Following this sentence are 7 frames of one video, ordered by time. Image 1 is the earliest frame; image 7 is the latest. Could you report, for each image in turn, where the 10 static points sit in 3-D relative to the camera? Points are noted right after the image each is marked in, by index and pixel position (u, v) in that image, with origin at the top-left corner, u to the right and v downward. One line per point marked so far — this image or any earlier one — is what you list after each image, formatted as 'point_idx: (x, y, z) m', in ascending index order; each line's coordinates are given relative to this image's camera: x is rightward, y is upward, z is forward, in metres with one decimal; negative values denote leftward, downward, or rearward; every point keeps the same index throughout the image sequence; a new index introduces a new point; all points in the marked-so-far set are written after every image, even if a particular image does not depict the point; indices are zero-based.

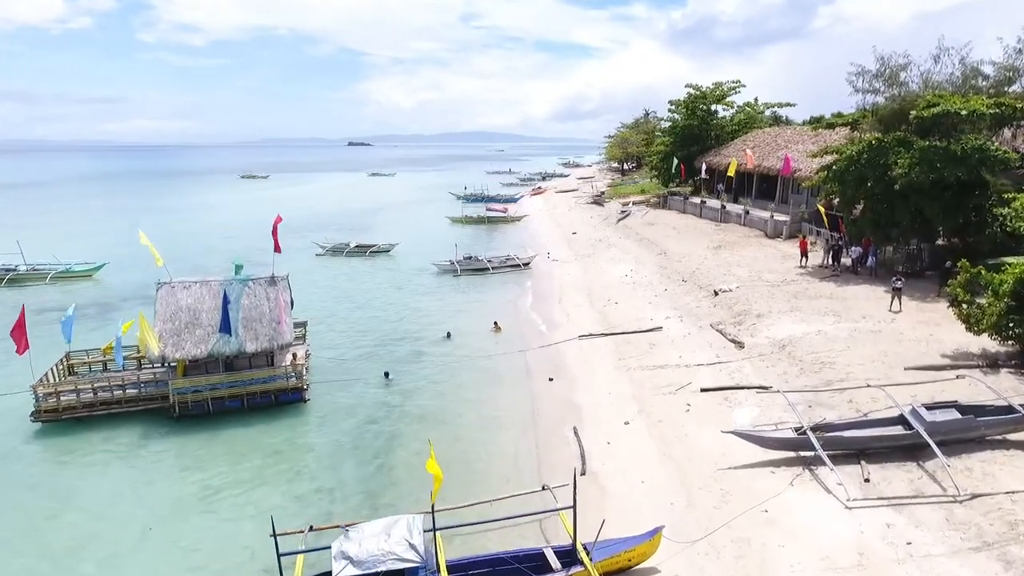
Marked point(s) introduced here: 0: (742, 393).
0: (+4.9, -2.3, +15.0) m
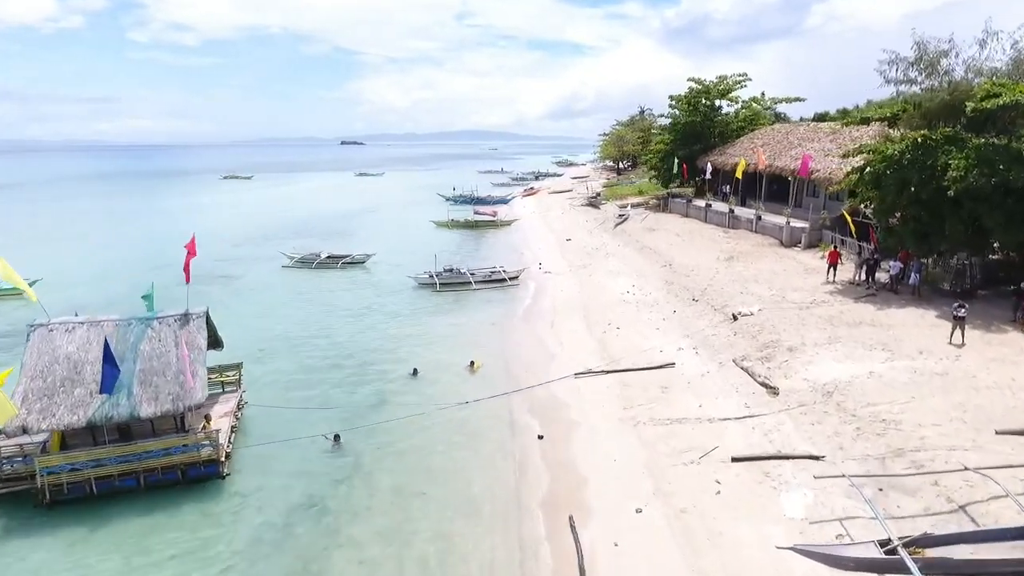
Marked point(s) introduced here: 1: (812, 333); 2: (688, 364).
0: (+4.5, -3.0, +11.5) m
1: (+7.7, -1.1, +17.8) m
2: (+4.4, -1.9, +17.3) m
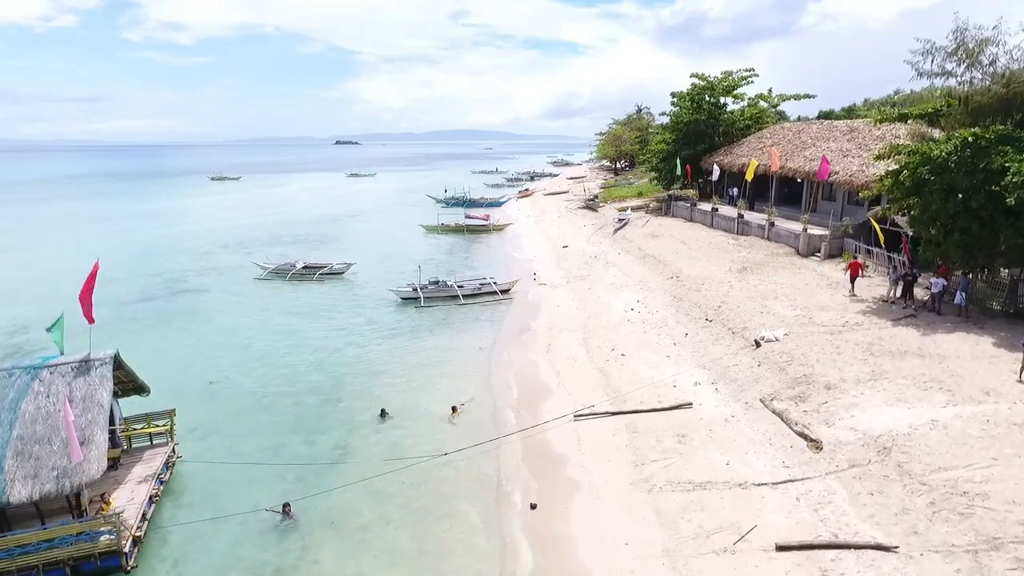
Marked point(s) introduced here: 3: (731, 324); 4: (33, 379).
0: (+4.3, -3.5, +8.9) m
1: (+7.4, -1.7, +15.3) m
2: (+4.1, -2.4, +14.7) m
3: (+6.1, -1.0, +19.5) m
4: (-6.7, -1.2, +9.7) m
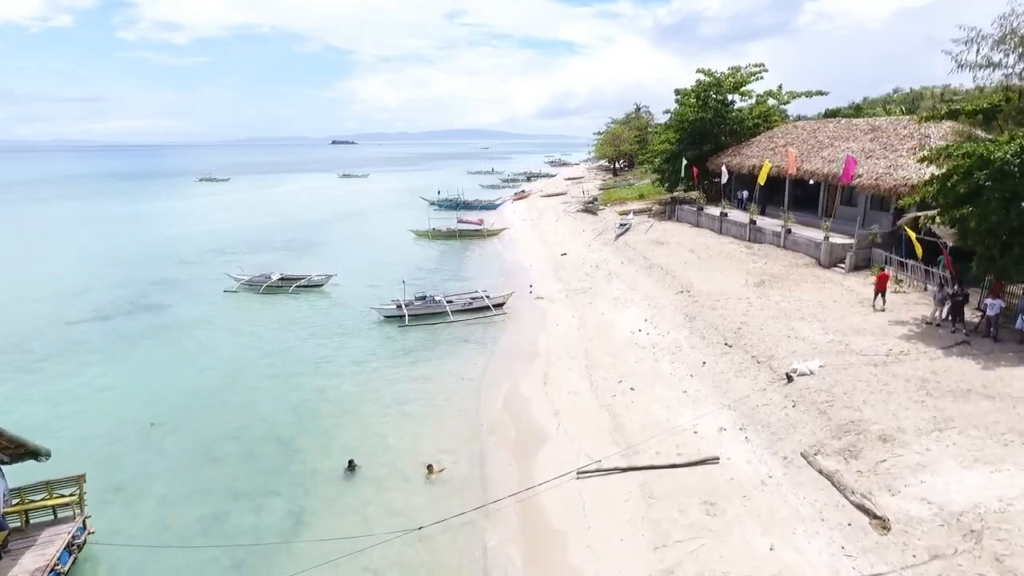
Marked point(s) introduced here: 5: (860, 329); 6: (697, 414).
0: (+4.2, -4.1, +6.4) m
1: (+7.3, -2.2, +12.8) m
2: (+4.0, -3.0, +12.2) m
3: (+5.9, -1.6, +17.0) m
4: (-6.9, -1.8, +7.2) m
5: (+8.8, -1.1, +17.7) m
6: (+3.8, -2.6, +14.2) m
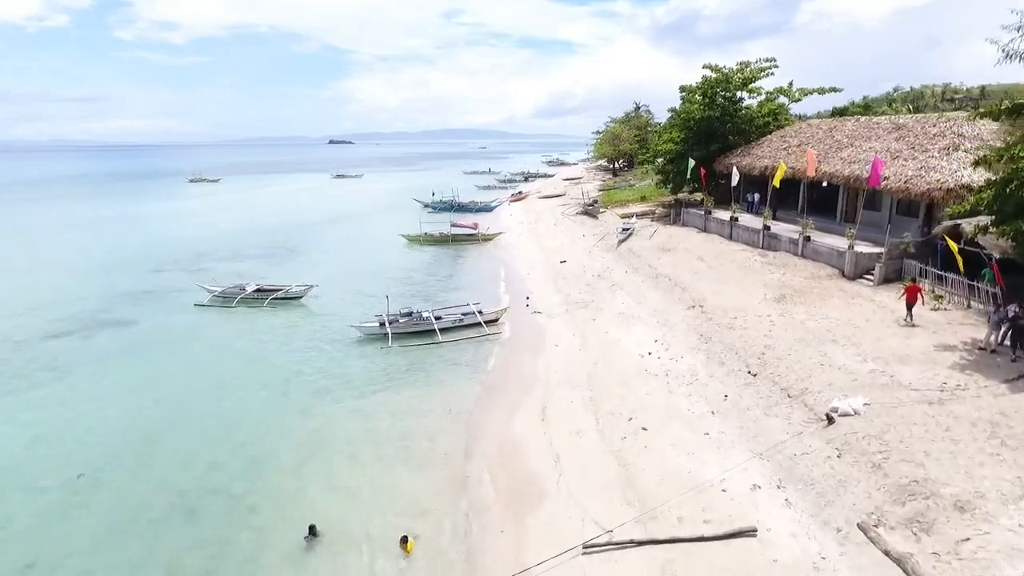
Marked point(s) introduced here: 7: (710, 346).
0: (+4.1, -4.5, +4.2) m
1: (+7.1, -2.7, +10.6) m
2: (+3.8, -3.5, +10.0) m
3: (+5.8, -2.0, +14.8) m
4: (-7.0, -2.3, +4.9) m
5: (+8.7, -1.5, +15.5) m
6: (+3.6, -3.1, +12.0) m
7: (+5.1, -1.5, +18.1) m
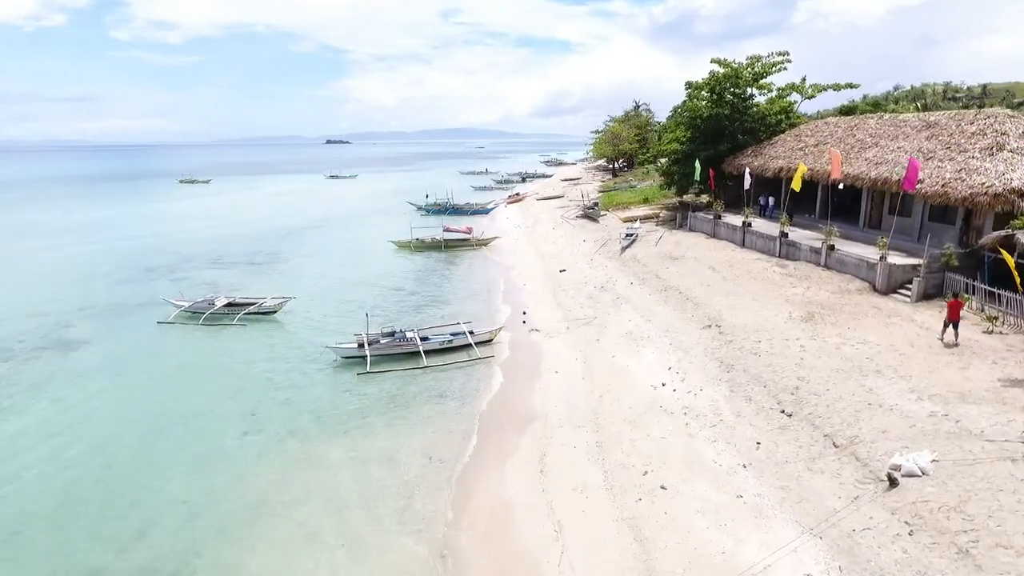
0: (+4.0, -5.0, +1.8) m
1: (+7.0, -3.2, +8.2) m
2: (+3.7, -4.0, +7.6) m
3: (+5.6, -2.5, +12.4) m
4: (-7.1, -2.8, +2.5) m
5: (+8.5, -2.0, +13.1) m
6: (+3.5, -3.5, +9.6) m
7: (+5.0, -2.0, +15.7) m
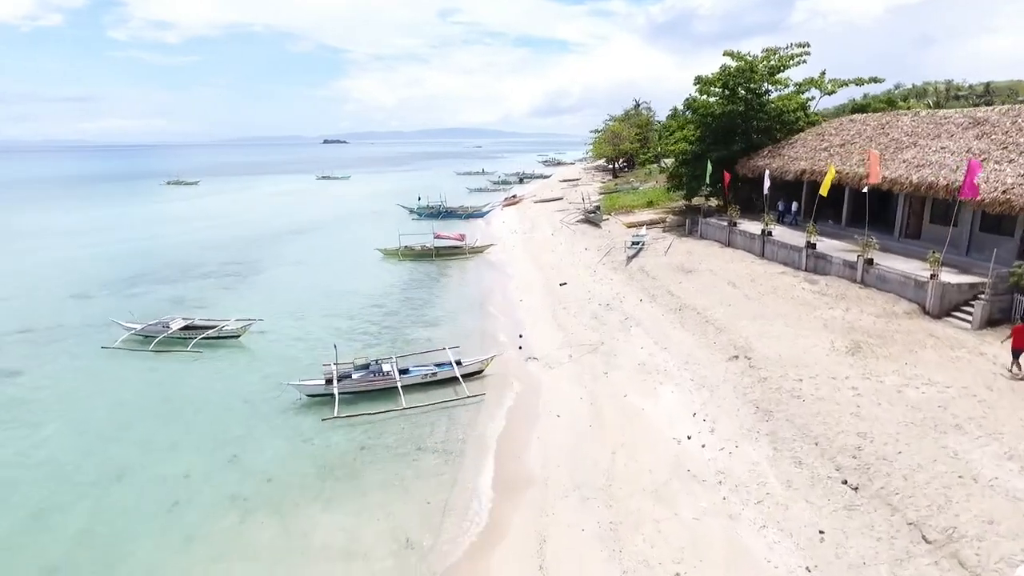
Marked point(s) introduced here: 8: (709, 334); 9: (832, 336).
0: (+3.9, -5.7, -1.1) m
1: (+6.9, -3.8, +5.3) m
2: (+3.6, -4.6, +4.7) m
3: (+5.5, -3.1, +9.5) m
4: (-7.2, -3.5, -0.4) m
5: (+8.4, -2.6, +10.2) m
6: (+3.4, -4.2, +6.7) m
7: (+4.8, -2.6, +12.8) m
8: (+5.3, -1.2, +18.7) m
9: (+7.9, -1.2, +16.8) m
